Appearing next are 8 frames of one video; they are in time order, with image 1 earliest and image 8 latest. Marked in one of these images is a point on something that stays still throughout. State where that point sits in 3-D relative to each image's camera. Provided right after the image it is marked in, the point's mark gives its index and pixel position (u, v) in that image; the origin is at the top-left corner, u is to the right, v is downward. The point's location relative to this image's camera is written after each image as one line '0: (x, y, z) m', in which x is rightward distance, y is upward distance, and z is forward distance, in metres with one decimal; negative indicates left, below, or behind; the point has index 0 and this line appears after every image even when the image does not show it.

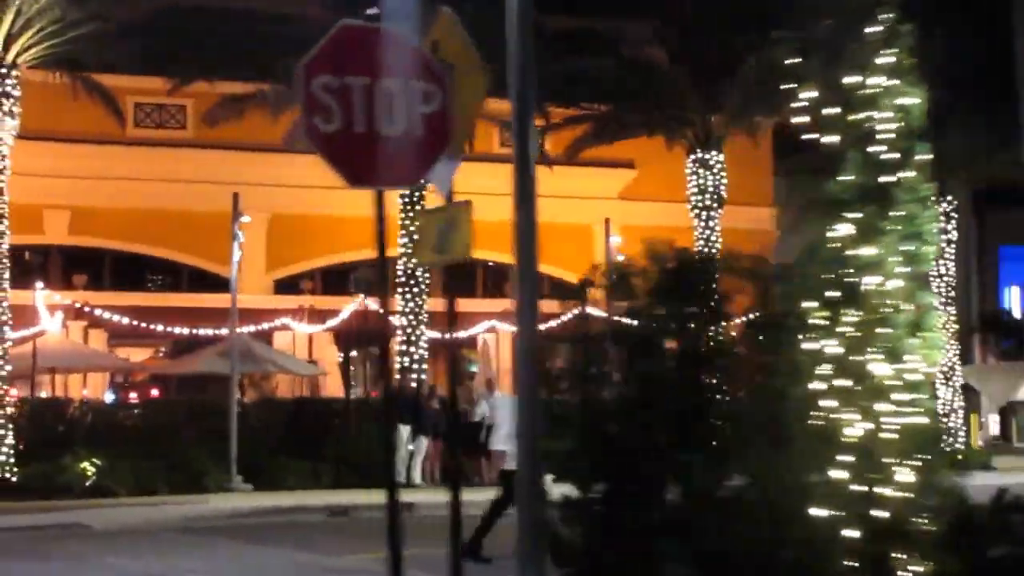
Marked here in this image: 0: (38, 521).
0: (-6.7, -3.3, +19.5) m
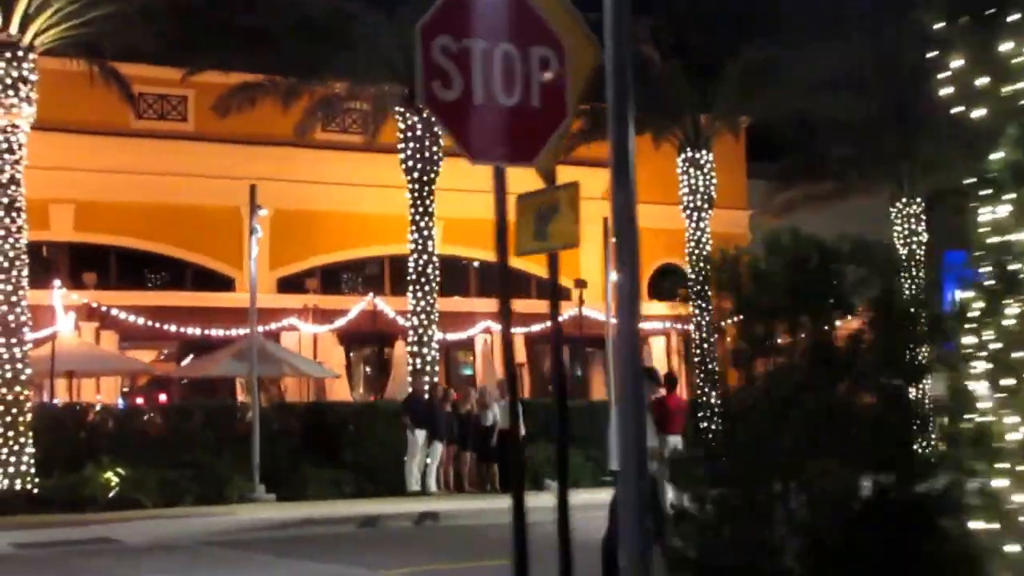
0: (-6.3, -3.5, +19.5) m
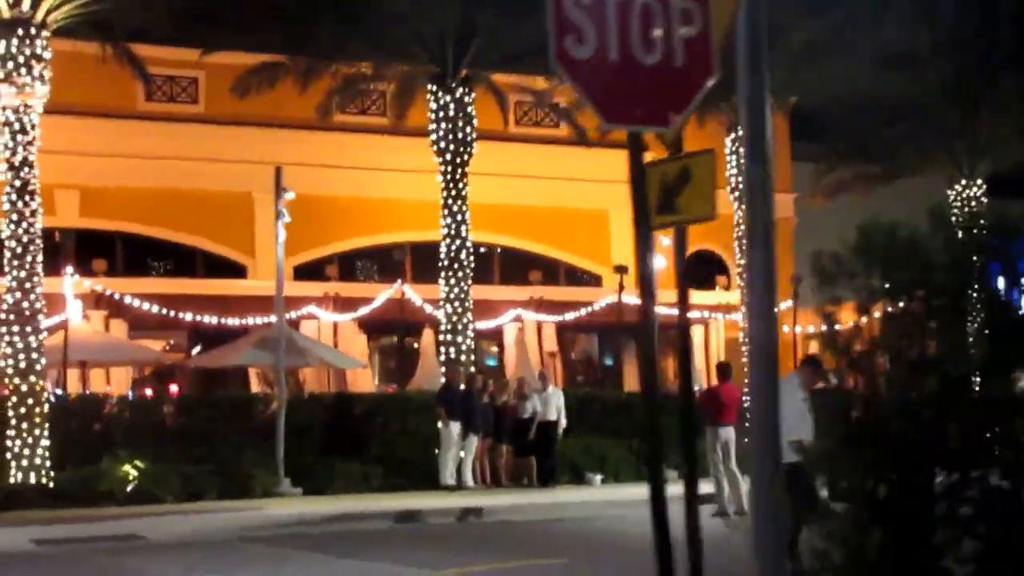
0: (-5.6, -3.3, +18.5) m
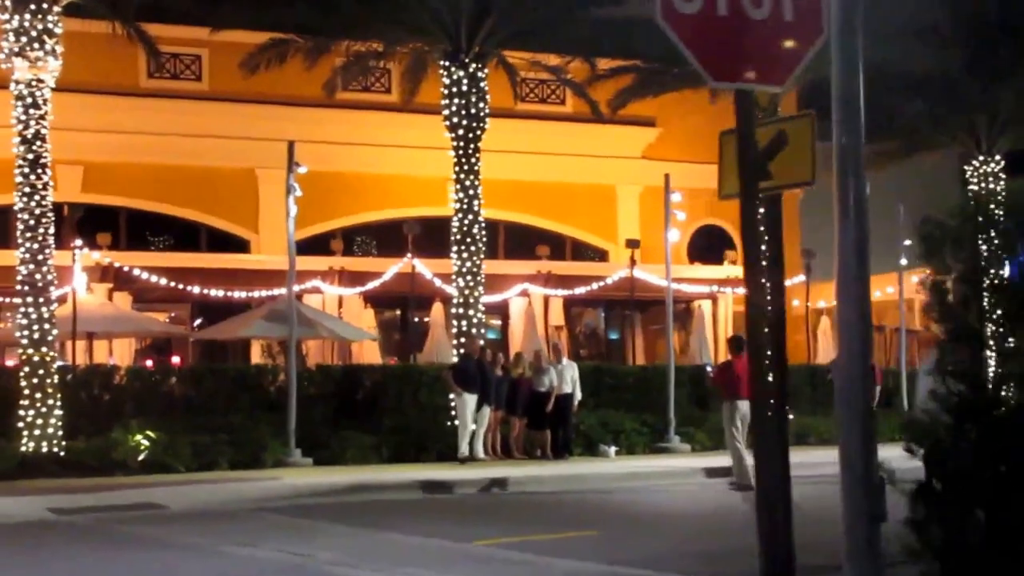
0: (-5.4, -2.8, +18.5) m
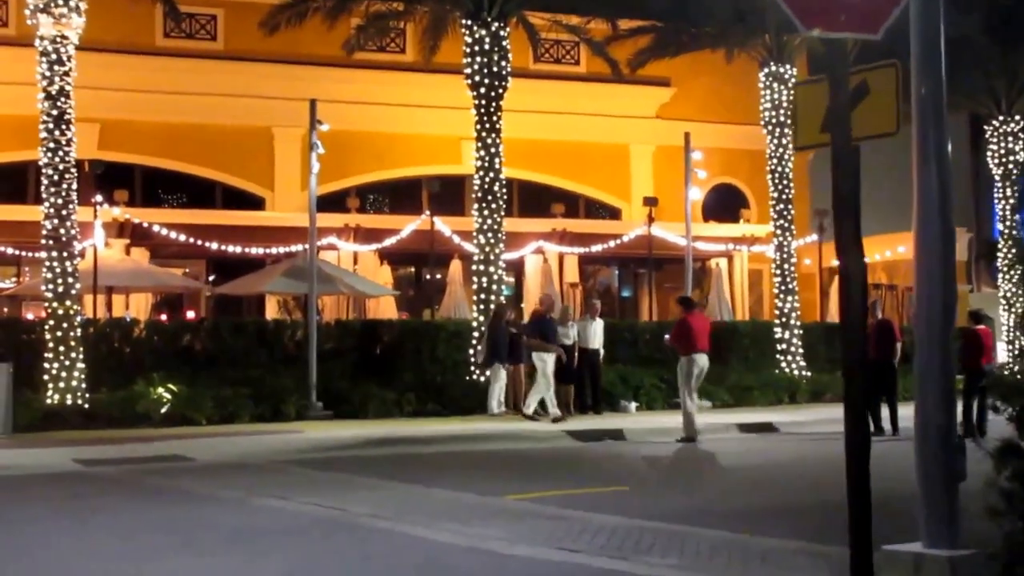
0: (-5.1, -2.2, +18.6) m
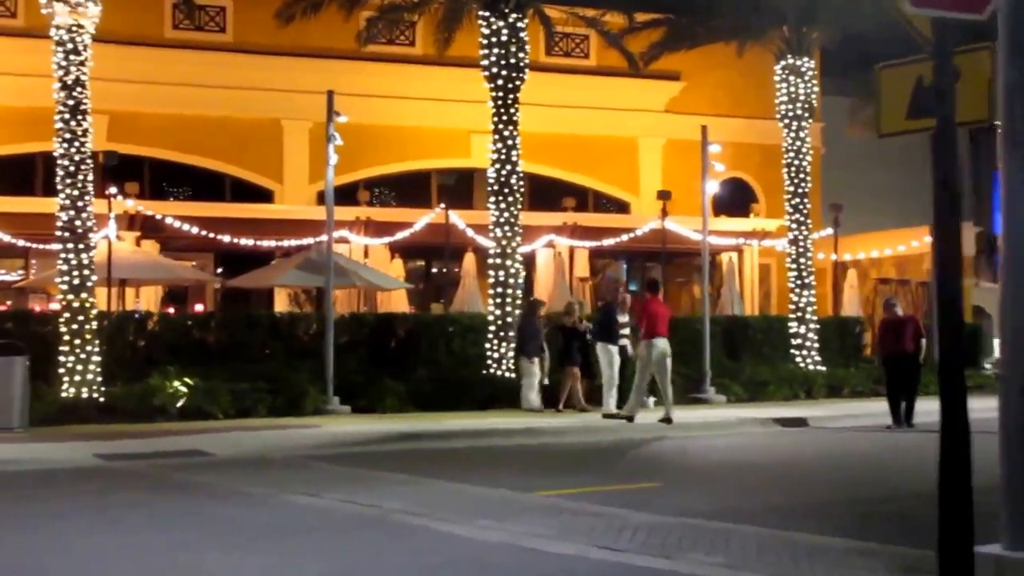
0: (-4.8, -2.1, +18.5) m
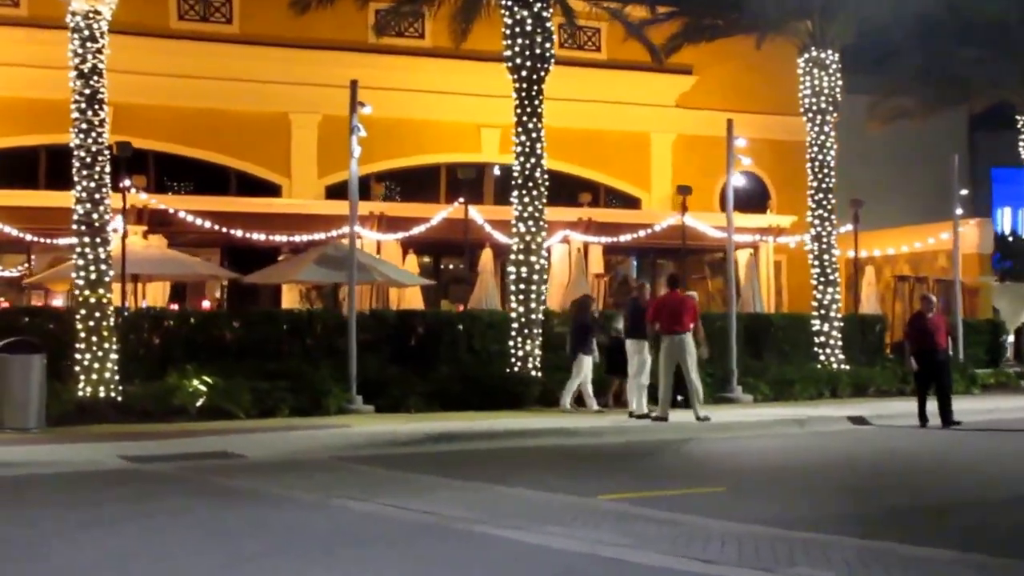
0: (-4.3, -2.1, +18.0) m
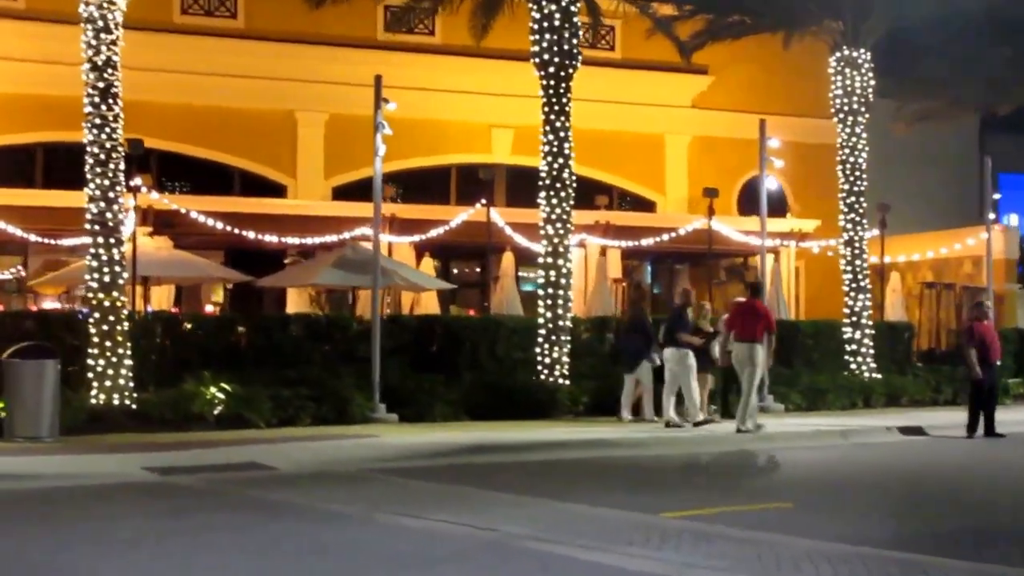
0: (-3.8, -2.1, +17.1) m
